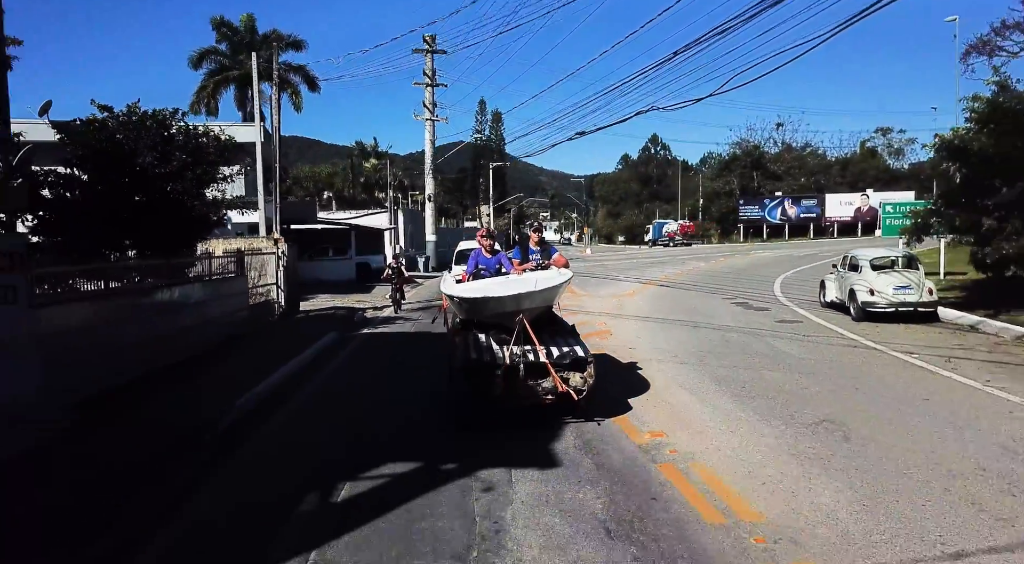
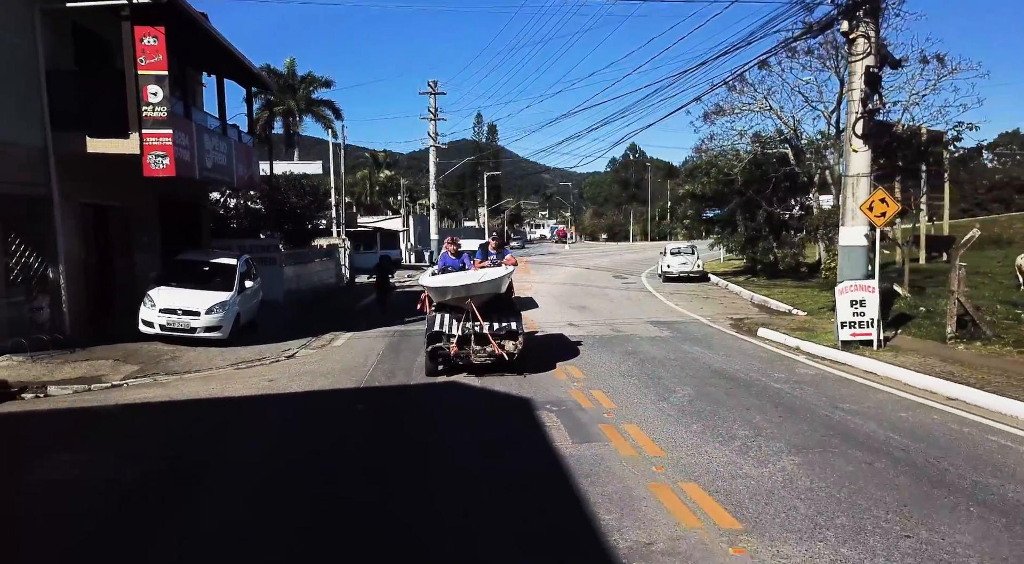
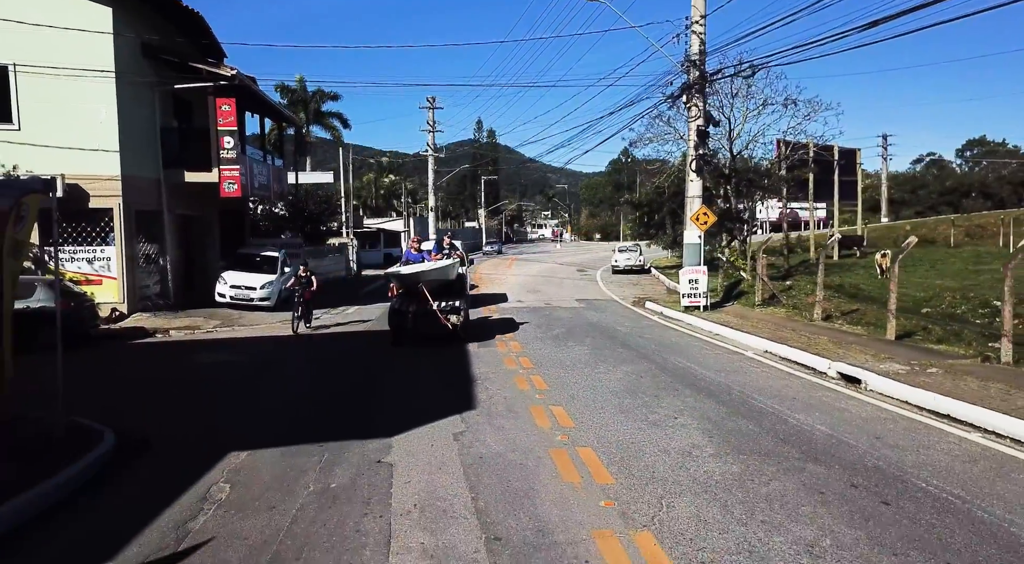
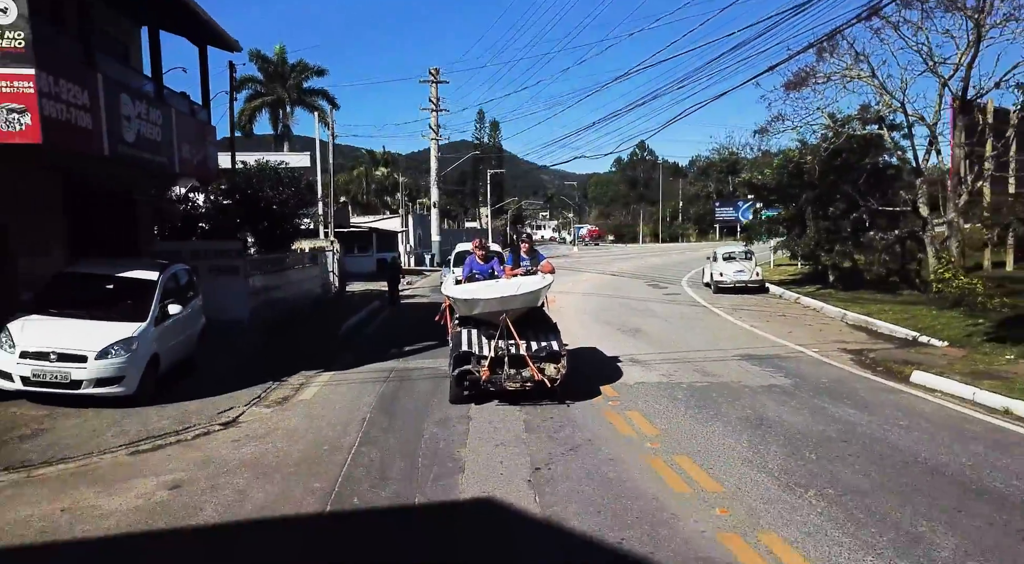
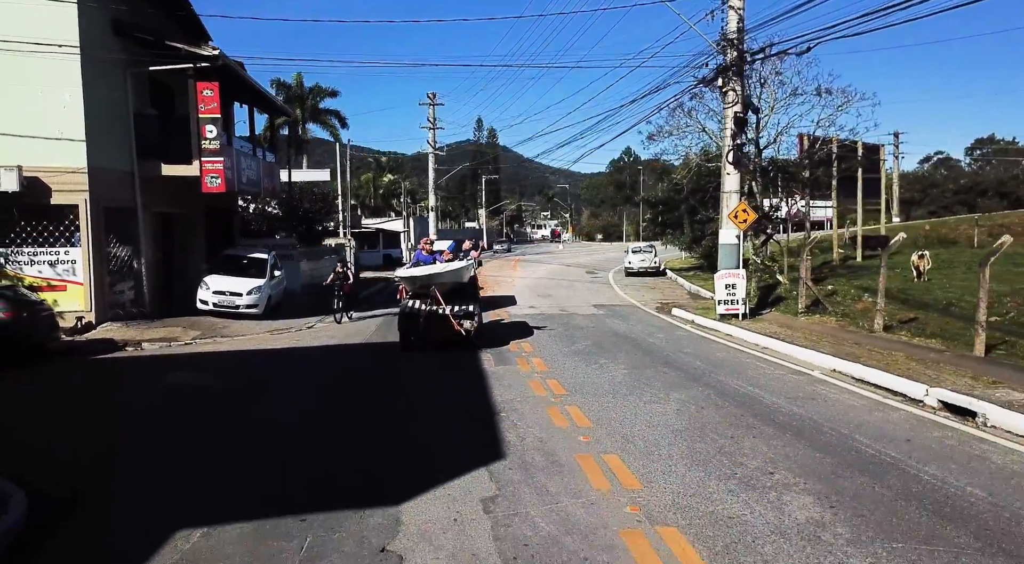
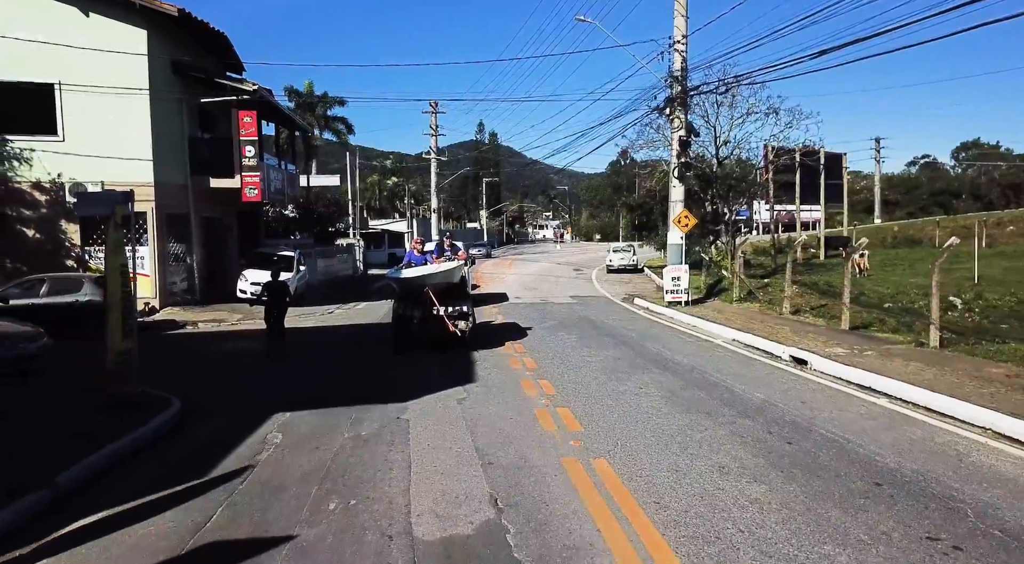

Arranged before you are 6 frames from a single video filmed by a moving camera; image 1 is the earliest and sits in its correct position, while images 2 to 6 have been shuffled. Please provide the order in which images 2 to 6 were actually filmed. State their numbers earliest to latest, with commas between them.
4, 2, 5, 3, 6
